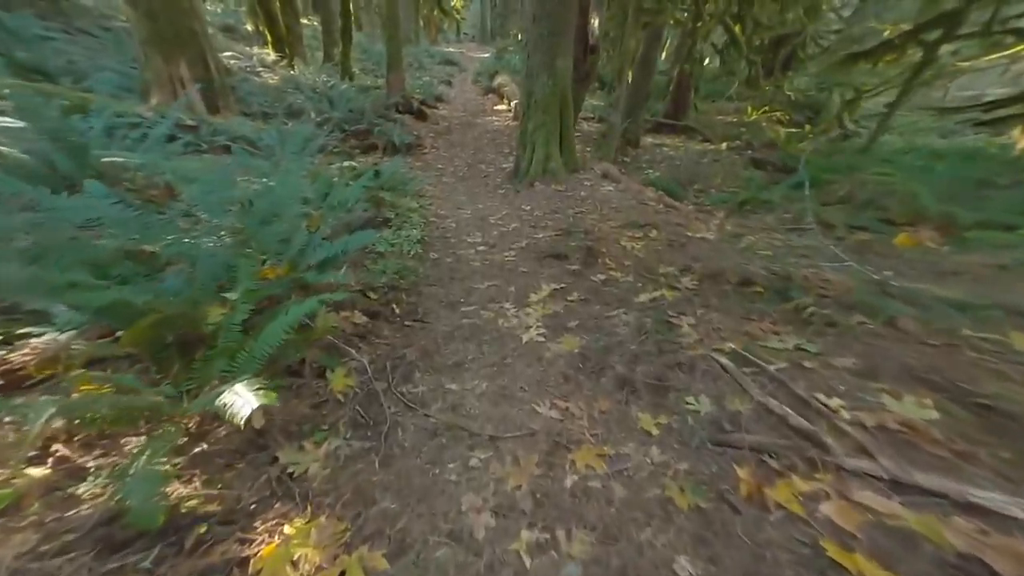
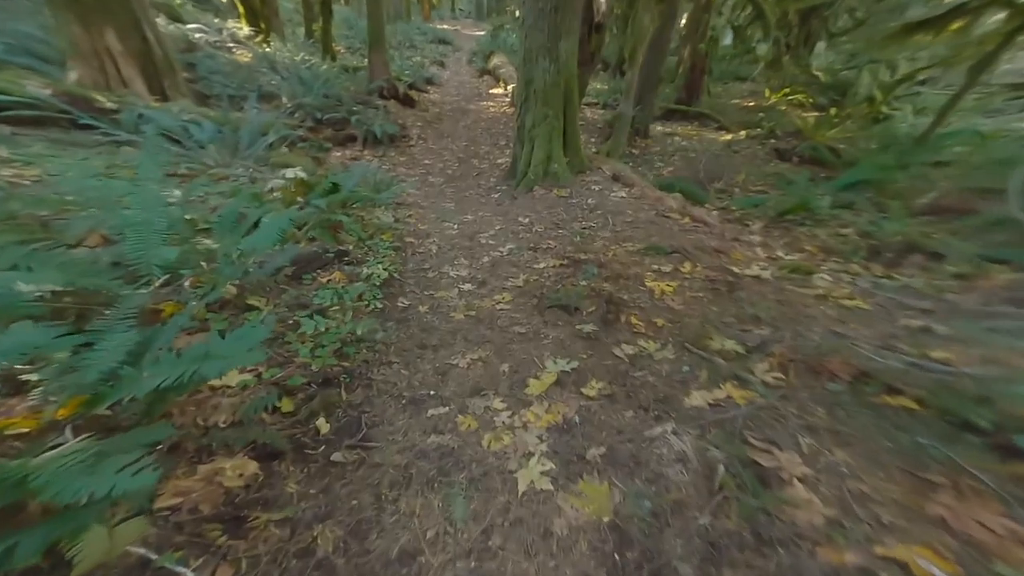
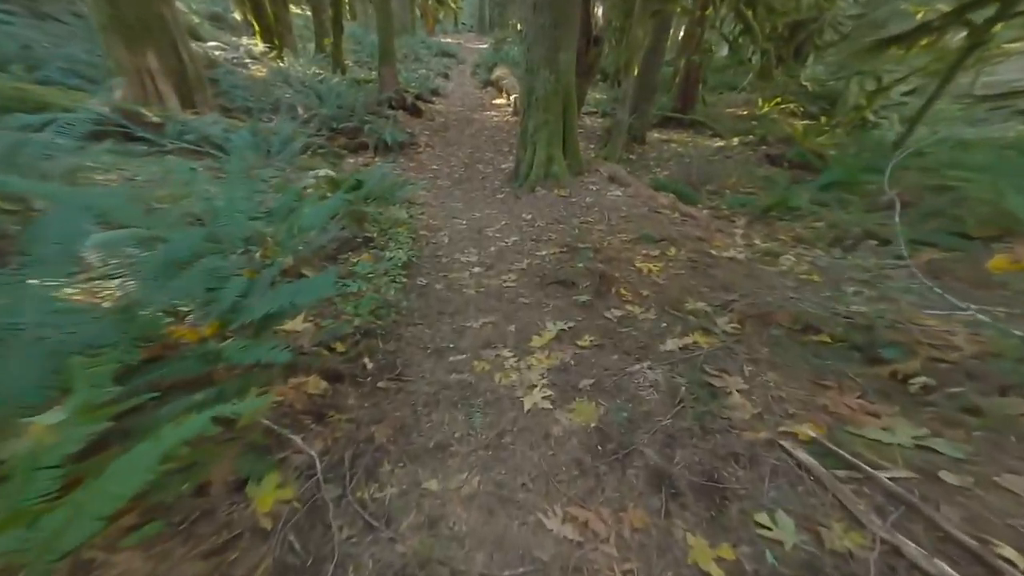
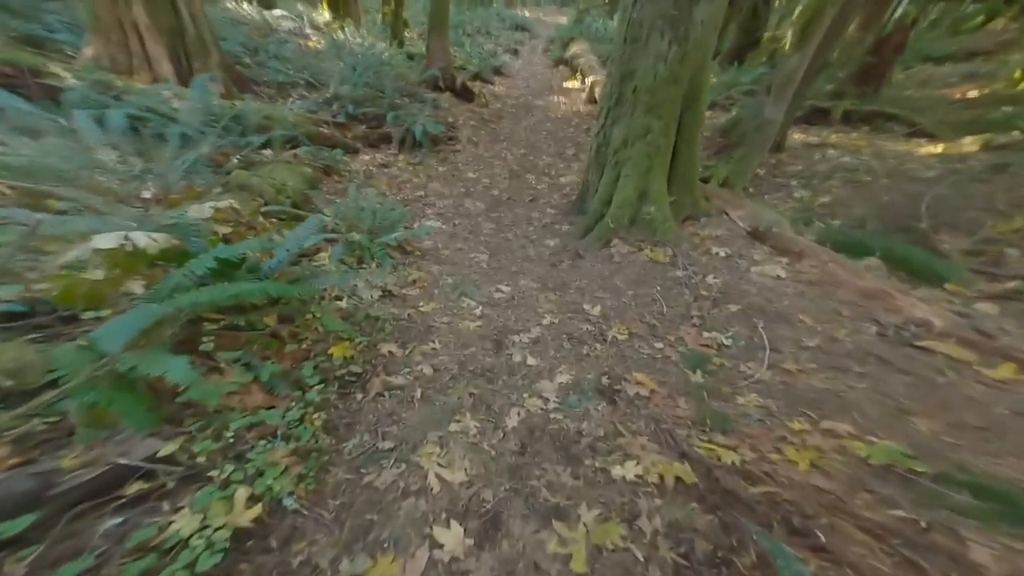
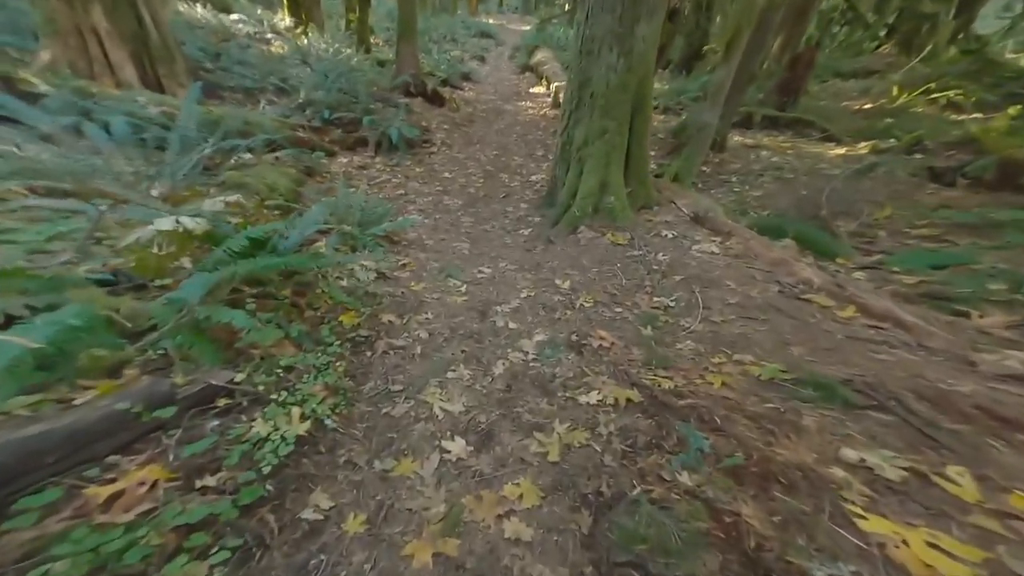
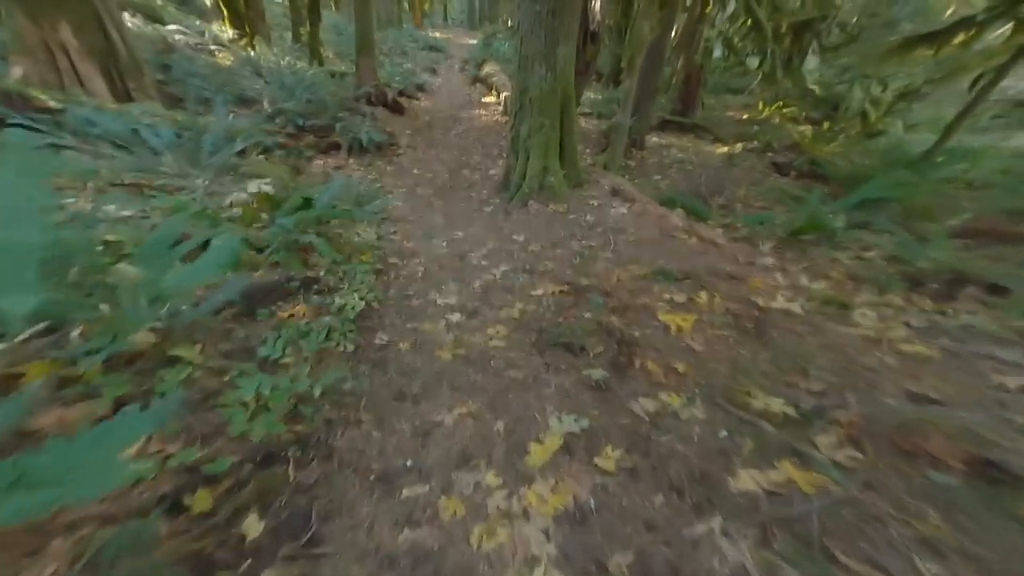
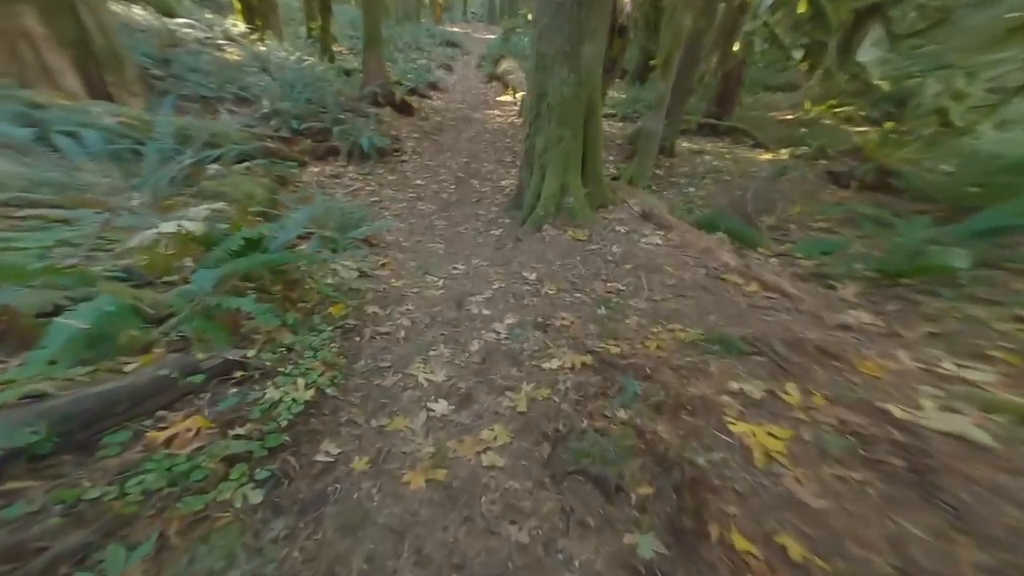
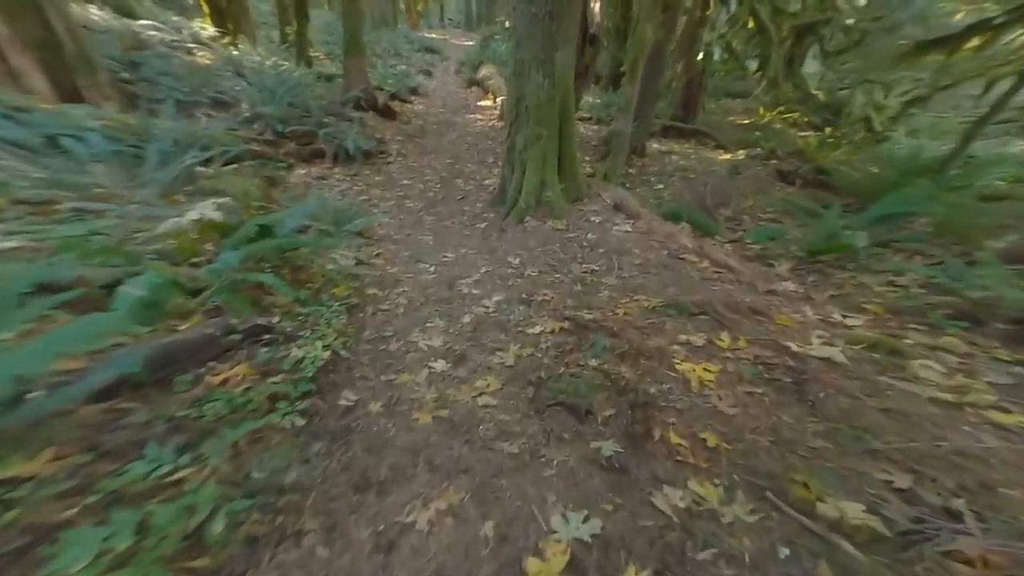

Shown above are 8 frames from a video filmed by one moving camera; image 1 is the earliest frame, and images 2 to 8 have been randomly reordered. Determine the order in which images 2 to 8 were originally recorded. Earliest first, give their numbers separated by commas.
3, 2, 6, 8, 7, 5, 4
